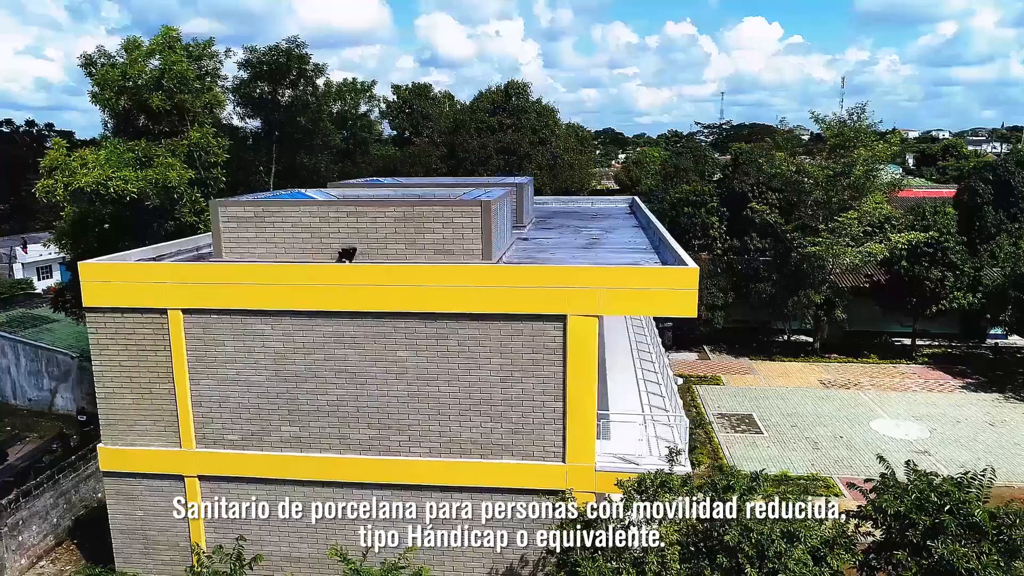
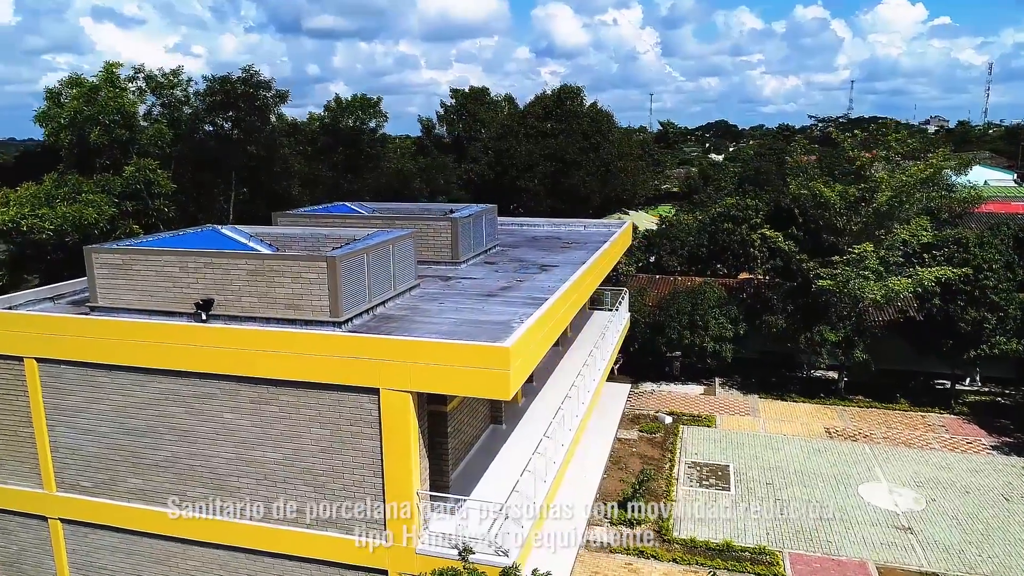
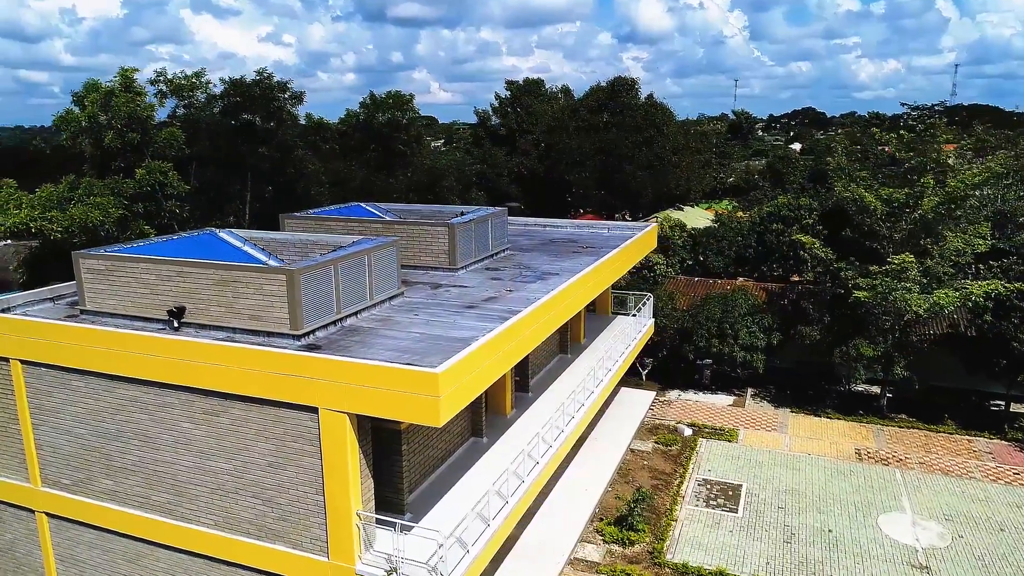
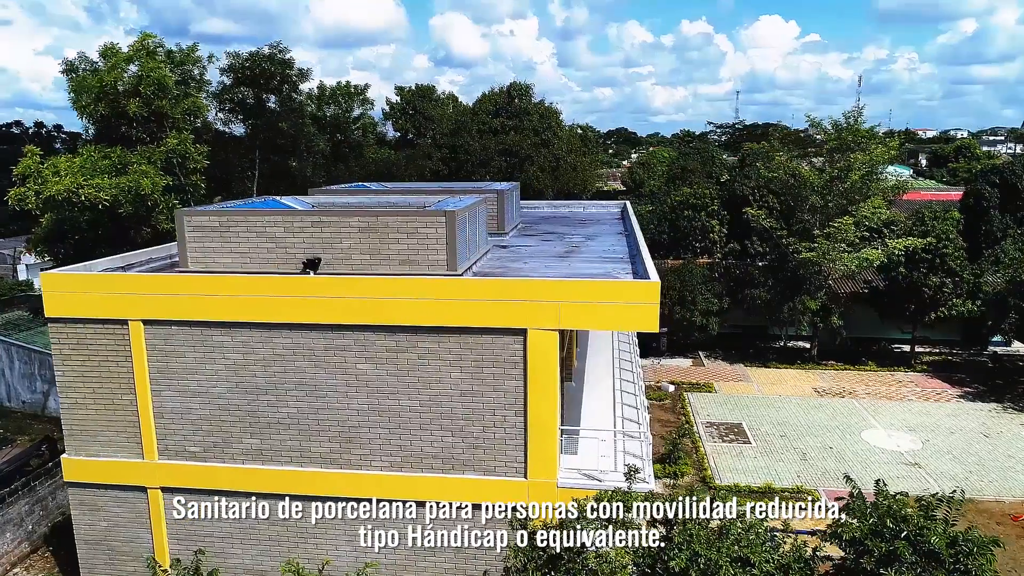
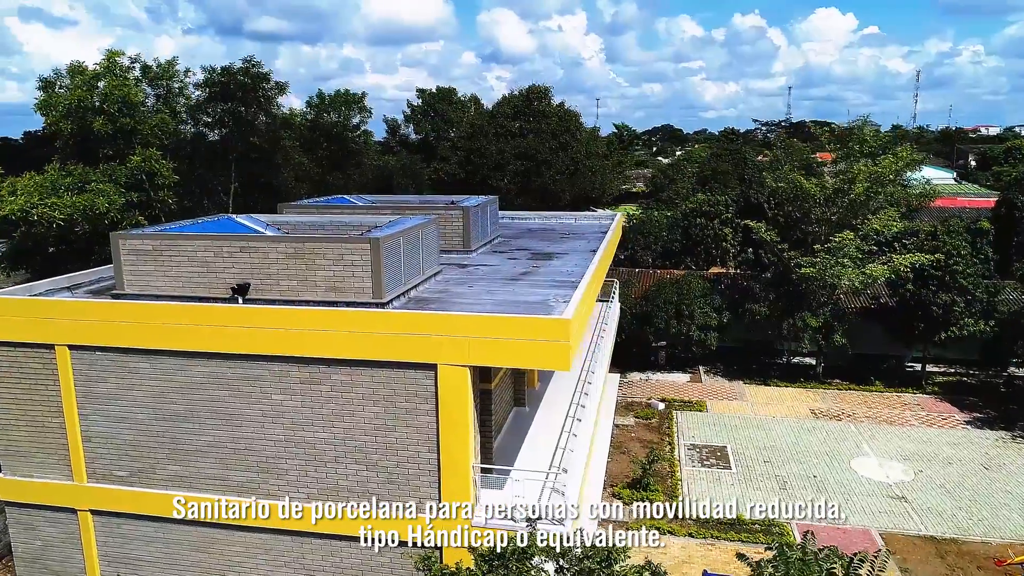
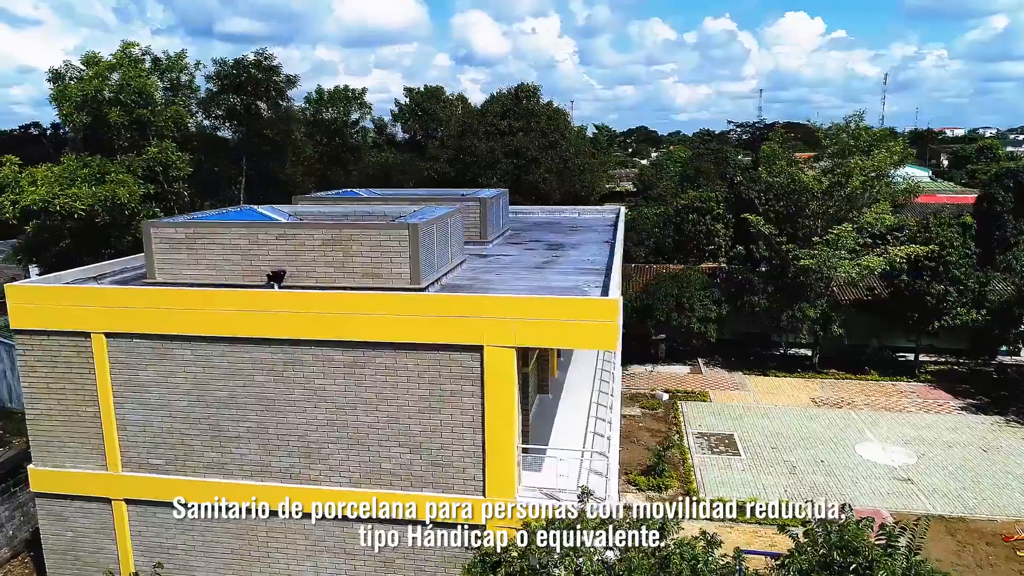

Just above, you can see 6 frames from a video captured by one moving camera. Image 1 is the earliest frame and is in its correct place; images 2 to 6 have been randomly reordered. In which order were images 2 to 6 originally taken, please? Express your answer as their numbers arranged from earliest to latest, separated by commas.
4, 6, 5, 2, 3
